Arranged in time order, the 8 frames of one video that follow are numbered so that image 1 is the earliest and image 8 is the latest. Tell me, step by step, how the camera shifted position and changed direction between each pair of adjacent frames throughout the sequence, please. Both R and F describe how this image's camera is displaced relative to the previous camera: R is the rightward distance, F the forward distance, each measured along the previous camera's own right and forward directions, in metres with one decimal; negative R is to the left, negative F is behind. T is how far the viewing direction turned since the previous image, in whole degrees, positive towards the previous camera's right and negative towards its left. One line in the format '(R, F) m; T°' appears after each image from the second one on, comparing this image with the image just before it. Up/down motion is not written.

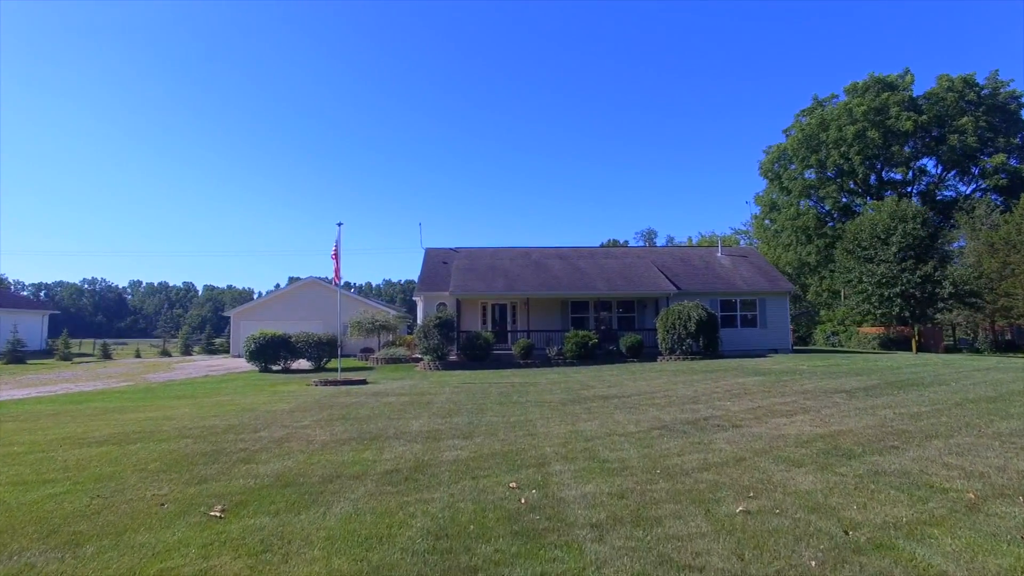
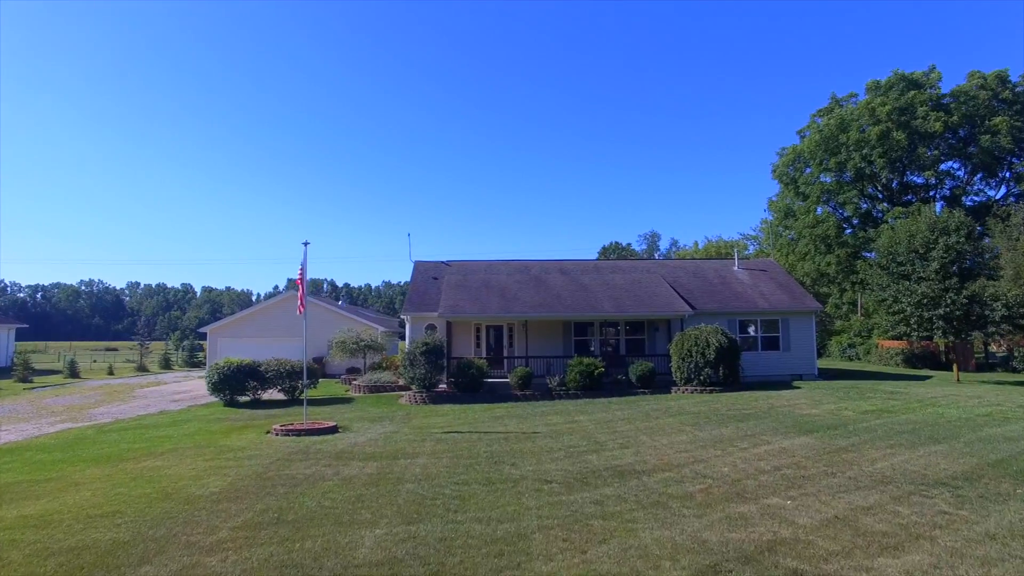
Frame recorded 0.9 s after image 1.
(+0.1, +2.6) m; 0°
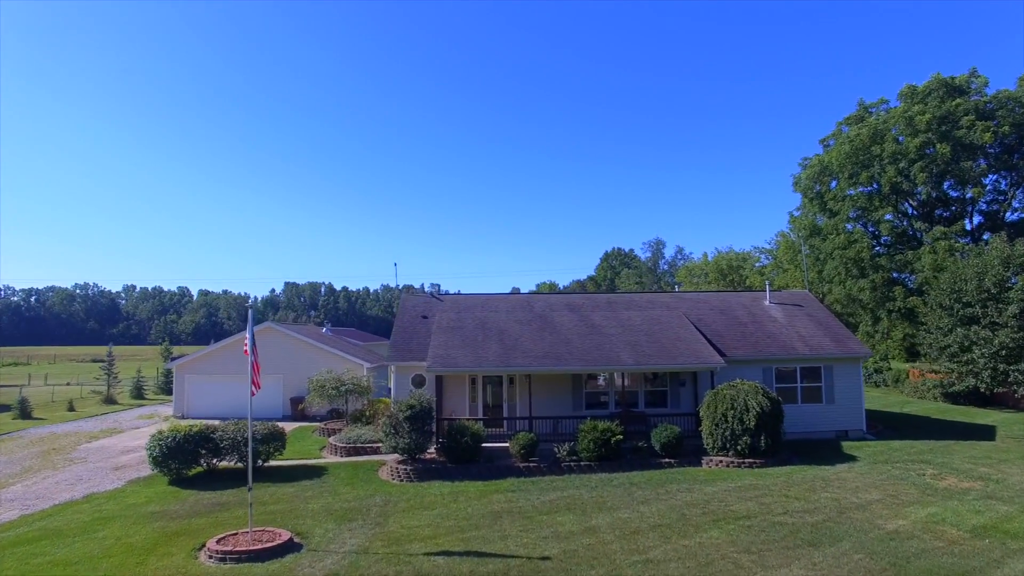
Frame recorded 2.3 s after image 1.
(0.0, +3.3) m; 0°
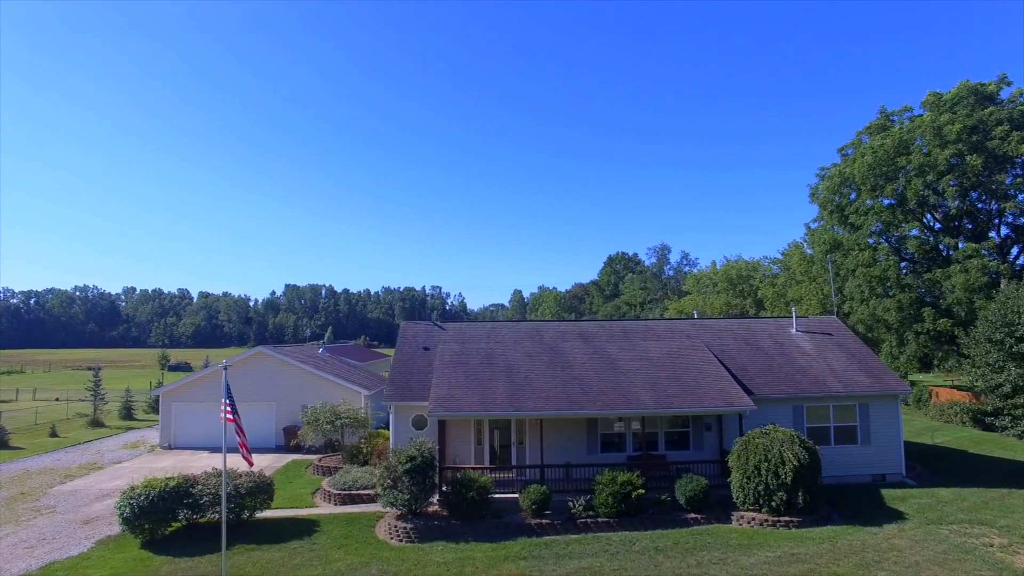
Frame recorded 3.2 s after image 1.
(-0.2, +1.7) m; 0°
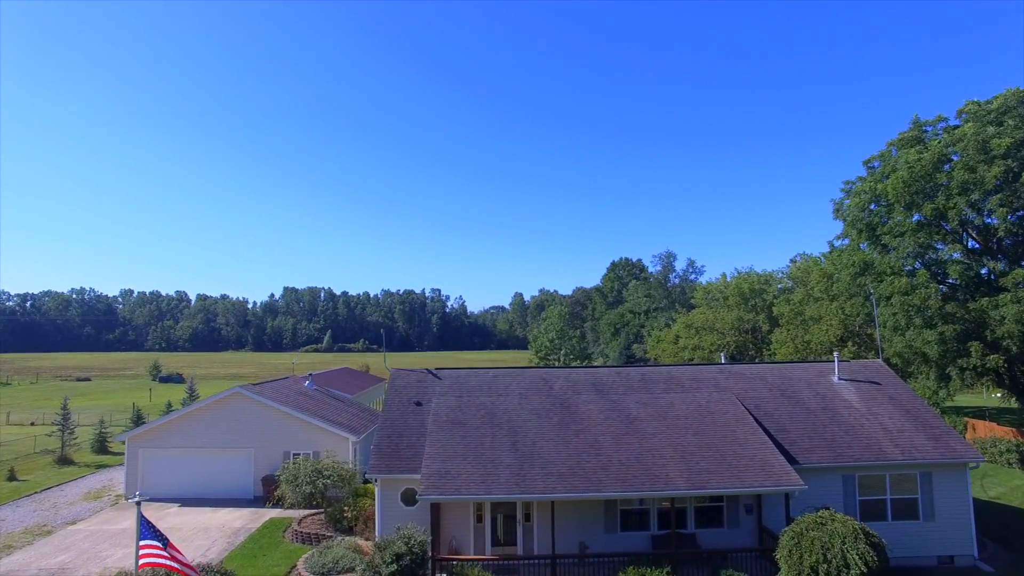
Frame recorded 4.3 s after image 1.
(-0.1, +2.7) m; 0°
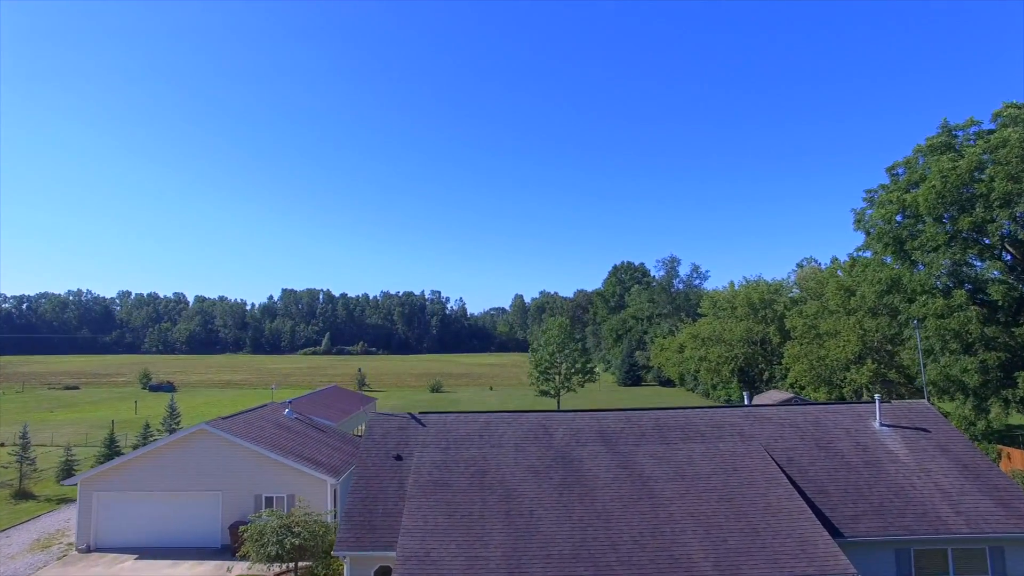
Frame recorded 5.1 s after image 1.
(+0.2, +2.5) m; 0°
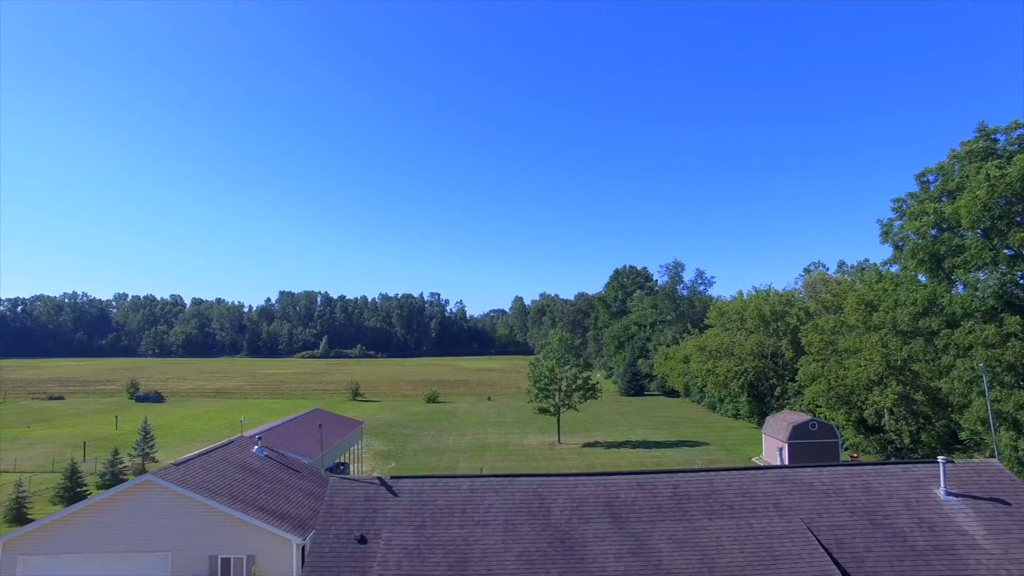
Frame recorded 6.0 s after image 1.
(+0.2, +2.9) m; 0°
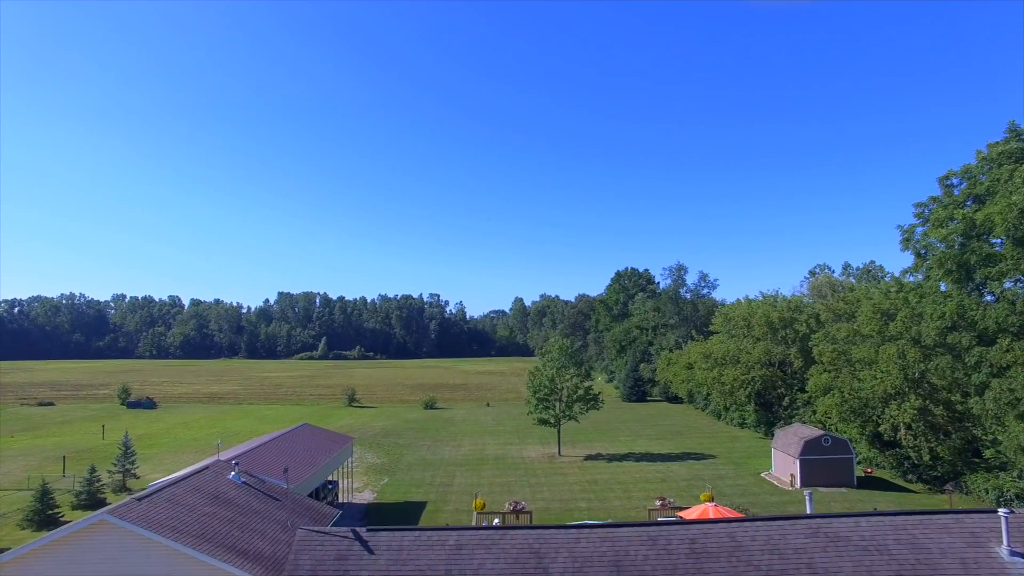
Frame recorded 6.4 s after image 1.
(+0.1, +1.9) m; 0°
